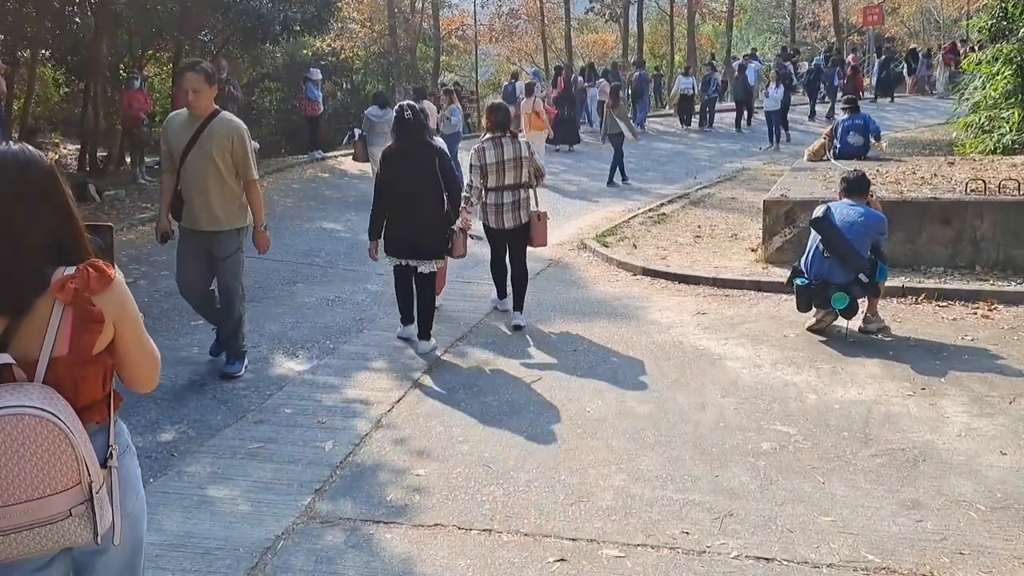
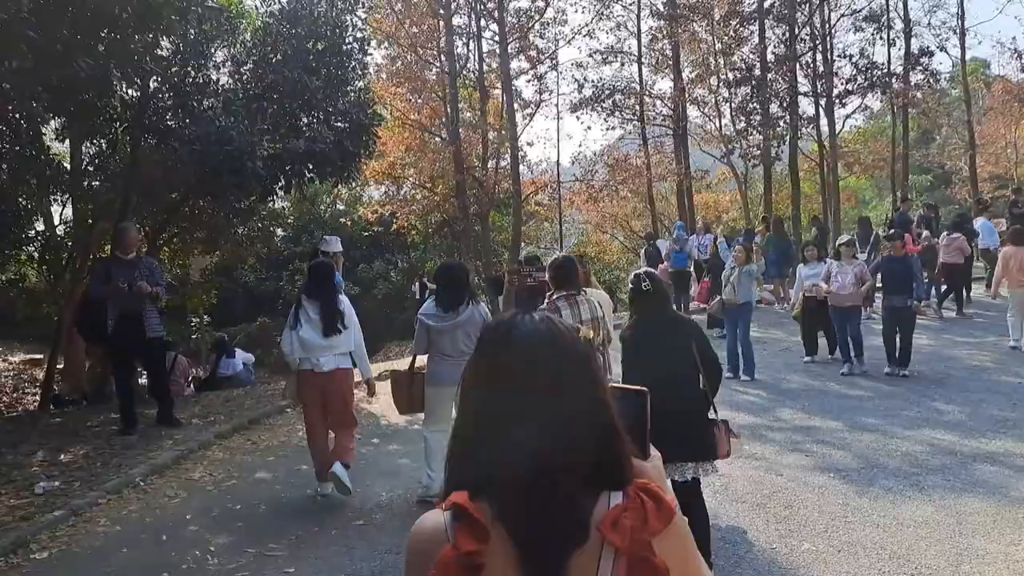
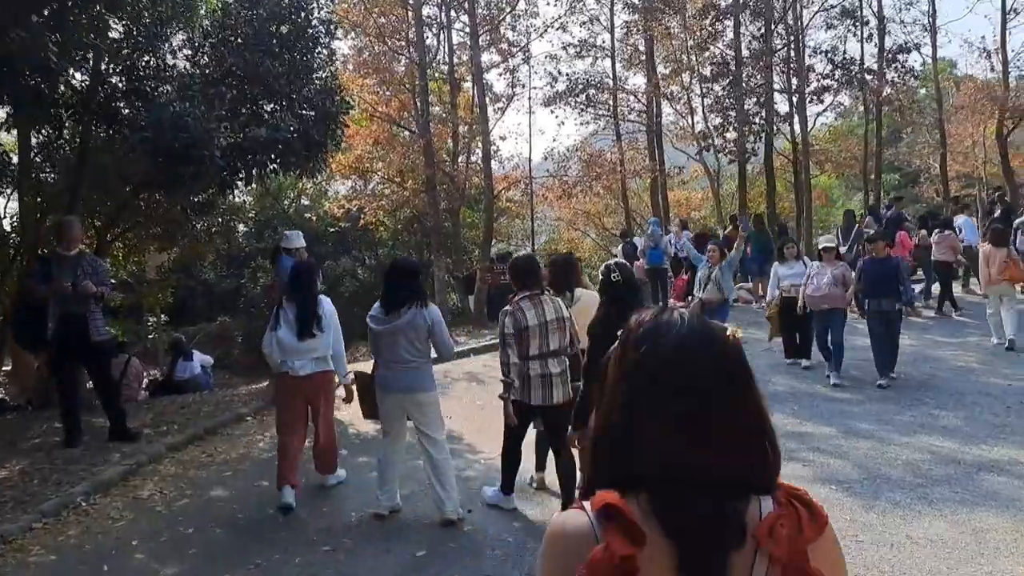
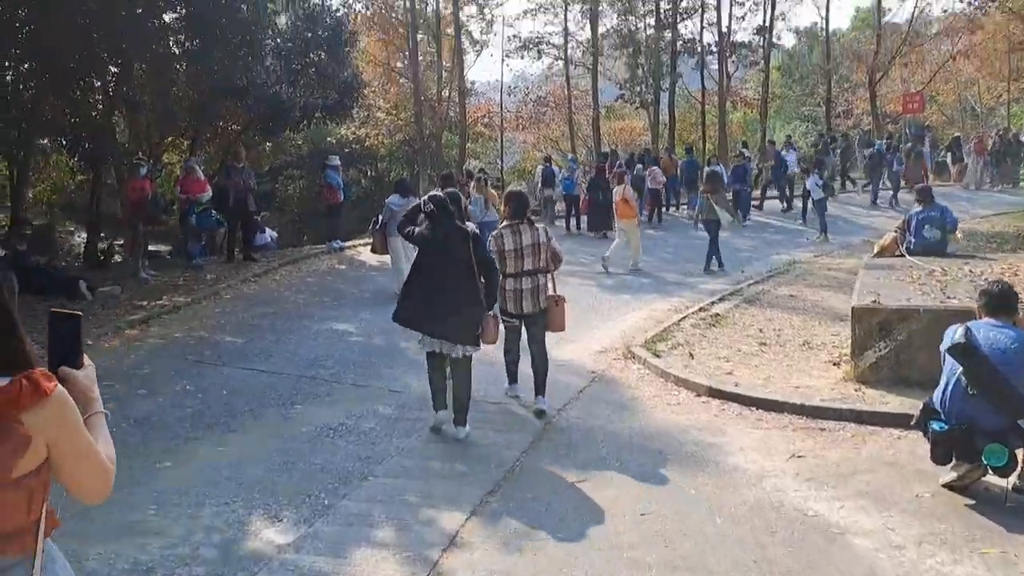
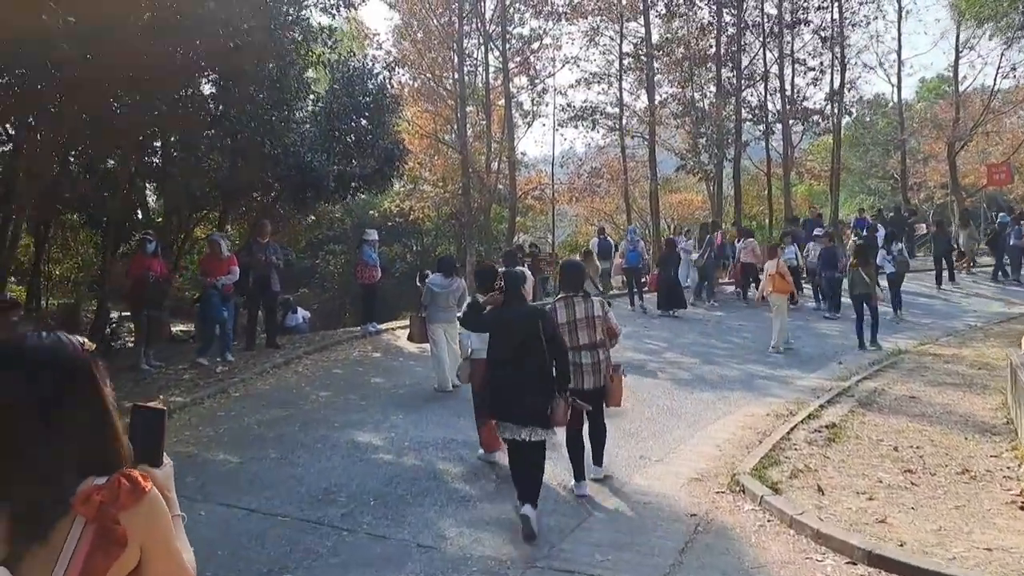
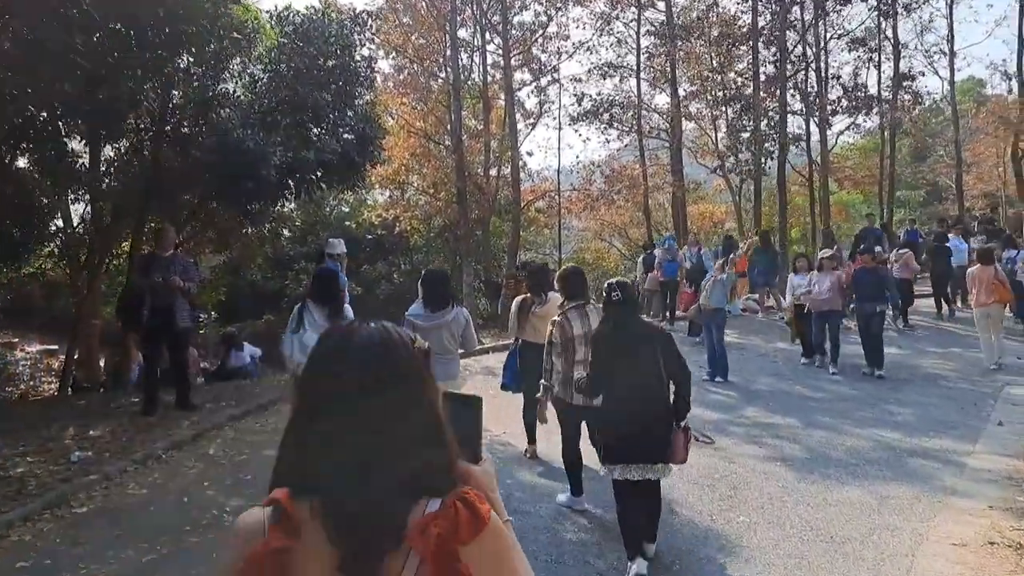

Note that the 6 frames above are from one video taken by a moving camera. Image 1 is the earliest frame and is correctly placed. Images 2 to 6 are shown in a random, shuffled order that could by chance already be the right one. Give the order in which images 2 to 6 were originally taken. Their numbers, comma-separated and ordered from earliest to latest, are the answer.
4, 5, 6, 2, 3
